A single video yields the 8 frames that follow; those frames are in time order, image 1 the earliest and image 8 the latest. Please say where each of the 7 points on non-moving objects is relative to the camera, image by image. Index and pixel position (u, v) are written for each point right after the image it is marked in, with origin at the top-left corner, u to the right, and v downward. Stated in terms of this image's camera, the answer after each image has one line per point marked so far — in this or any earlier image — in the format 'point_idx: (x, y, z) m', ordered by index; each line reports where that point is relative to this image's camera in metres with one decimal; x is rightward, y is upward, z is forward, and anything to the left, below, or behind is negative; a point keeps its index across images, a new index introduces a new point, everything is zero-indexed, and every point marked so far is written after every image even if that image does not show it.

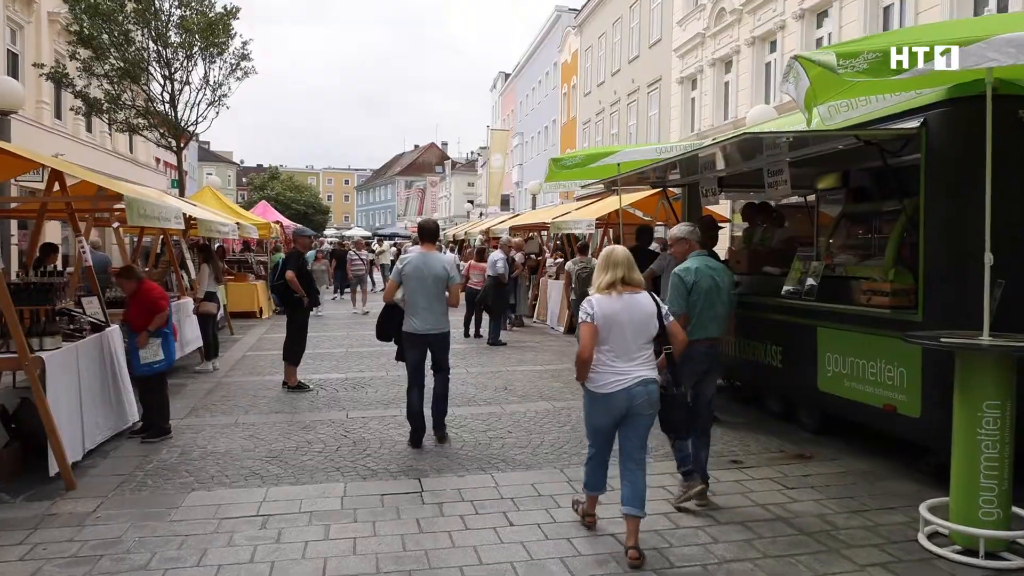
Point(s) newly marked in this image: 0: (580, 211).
0: (+1.1, +1.3, +13.7) m
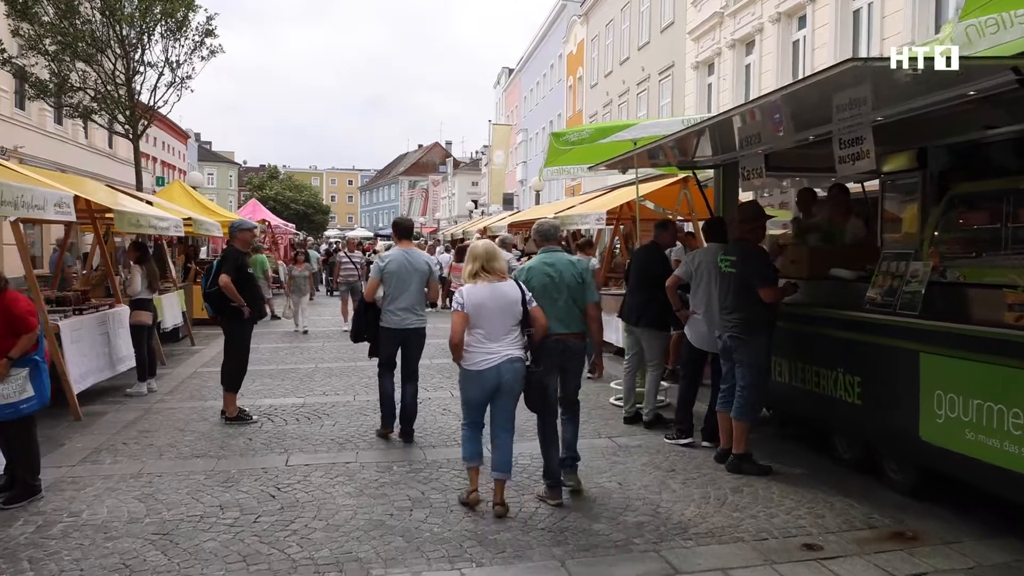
0: (+1.1, +1.2, +11.9) m
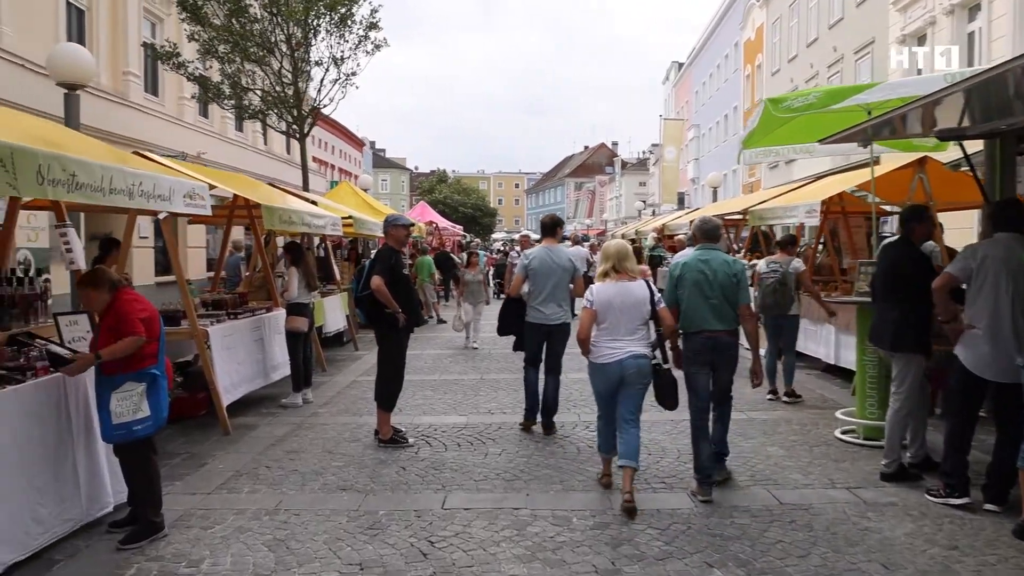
0: (+3.4, +1.1, +10.2) m
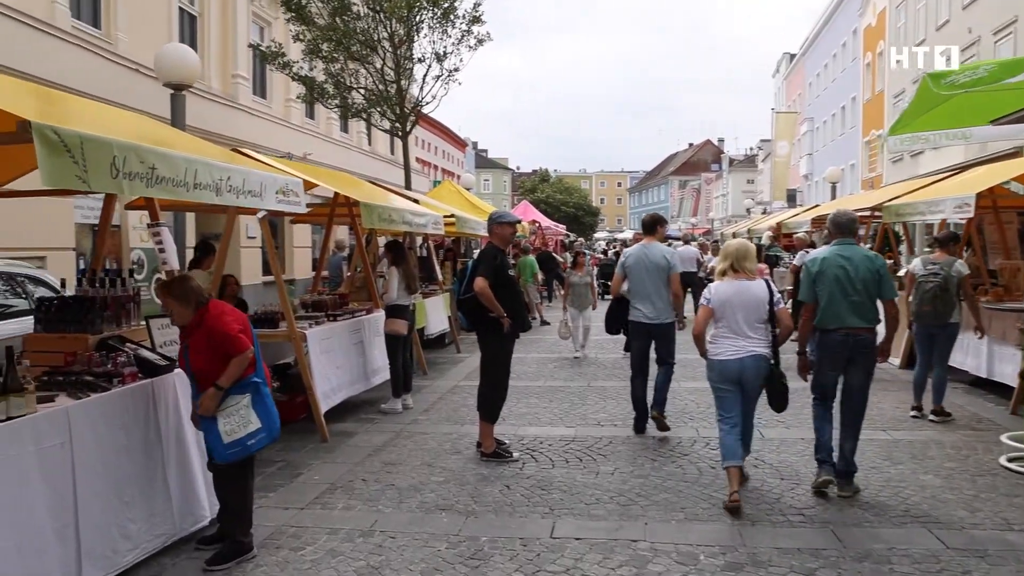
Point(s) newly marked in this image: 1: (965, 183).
0: (+4.6, +1.1, +9.2) m
1: (+4.6, +1.1, +8.6) m
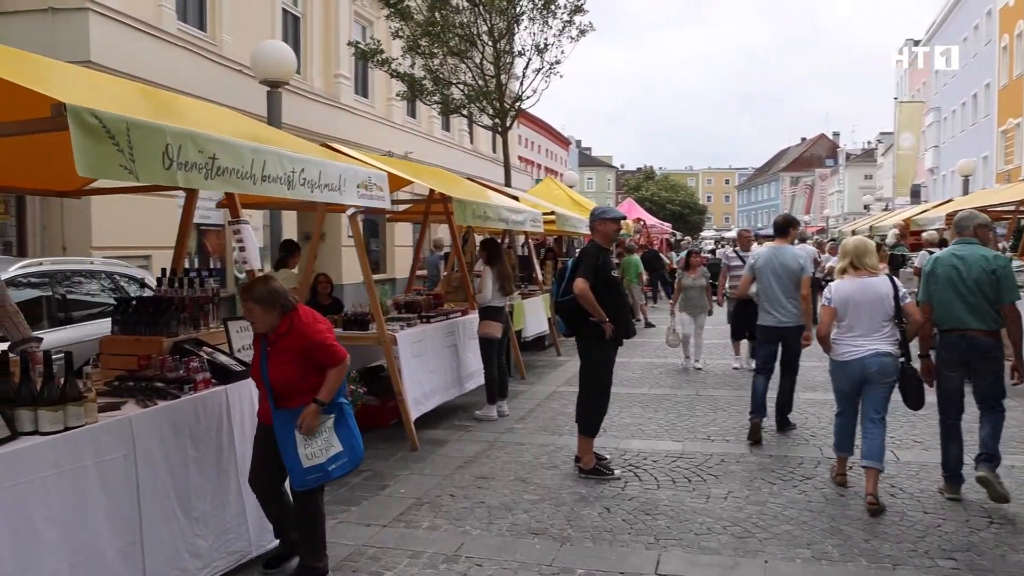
0: (+5.7, +1.1, +8.1) m
1: (+5.6, +1.0, +7.5) m
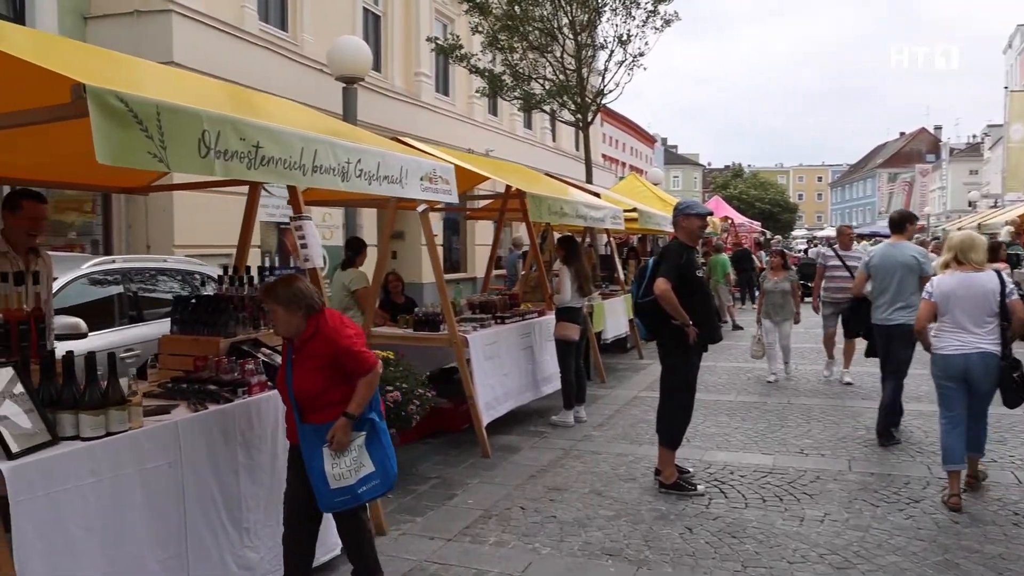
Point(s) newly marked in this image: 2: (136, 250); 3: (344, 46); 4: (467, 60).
0: (+6.4, +1.0, +7.2) m
1: (+6.2, +1.0, +6.6) m
2: (-4.4, +0.4, +9.8) m
3: (-1.7, +2.4, +8.4) m
4: (-0.7, +3.8, +14.0) m
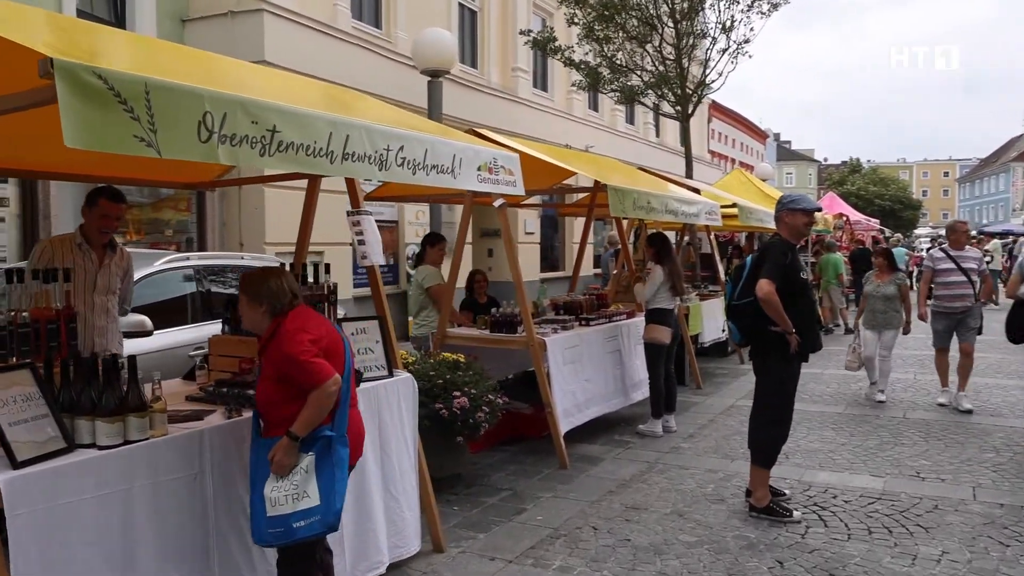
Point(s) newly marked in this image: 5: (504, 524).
0: (+7.0, +1.0, +6.0) m
1: (+6.8, +1.0, +5.3) m
2: (-3.3, +0.5, +9.9) m
3: (-0.8, +2.5, +8.2) m
4: (+0.8, +3.8, +13.6) m
5: (-0.1, -1.3, +4.6) m
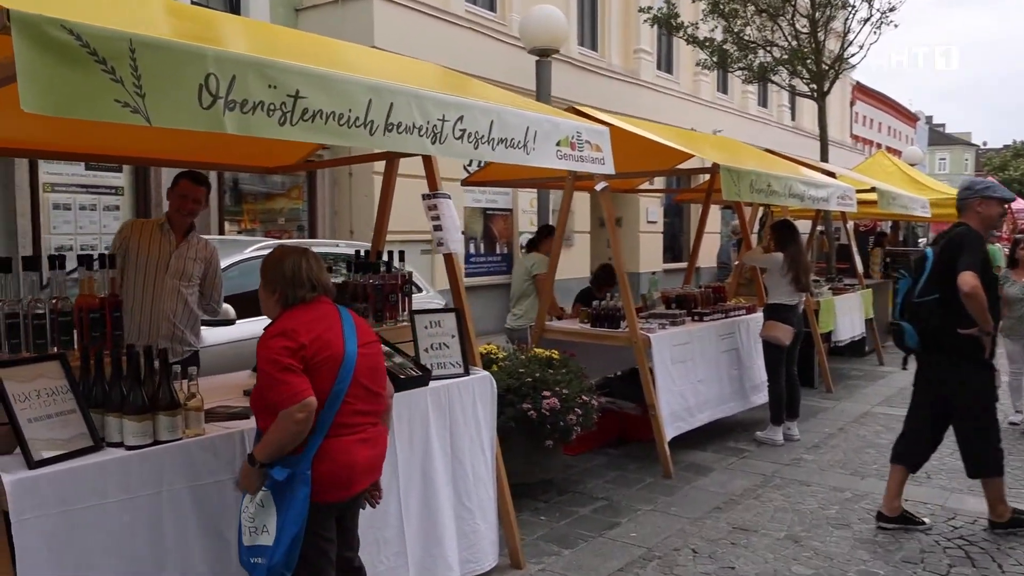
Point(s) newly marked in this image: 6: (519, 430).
0: (+7.6, +1.0, +4.4) m
1: (+7.3, +0.9, +3.8) m
2: (-2.0, +0.6, +9.9) m
3: (+0.2, +2.5, +7.8) m
4: (+2.7, +3.9, +12.8) m
5: (+0.4, -1.3, +4.2) m
6: (0.0, -0.8, +4.7) m
